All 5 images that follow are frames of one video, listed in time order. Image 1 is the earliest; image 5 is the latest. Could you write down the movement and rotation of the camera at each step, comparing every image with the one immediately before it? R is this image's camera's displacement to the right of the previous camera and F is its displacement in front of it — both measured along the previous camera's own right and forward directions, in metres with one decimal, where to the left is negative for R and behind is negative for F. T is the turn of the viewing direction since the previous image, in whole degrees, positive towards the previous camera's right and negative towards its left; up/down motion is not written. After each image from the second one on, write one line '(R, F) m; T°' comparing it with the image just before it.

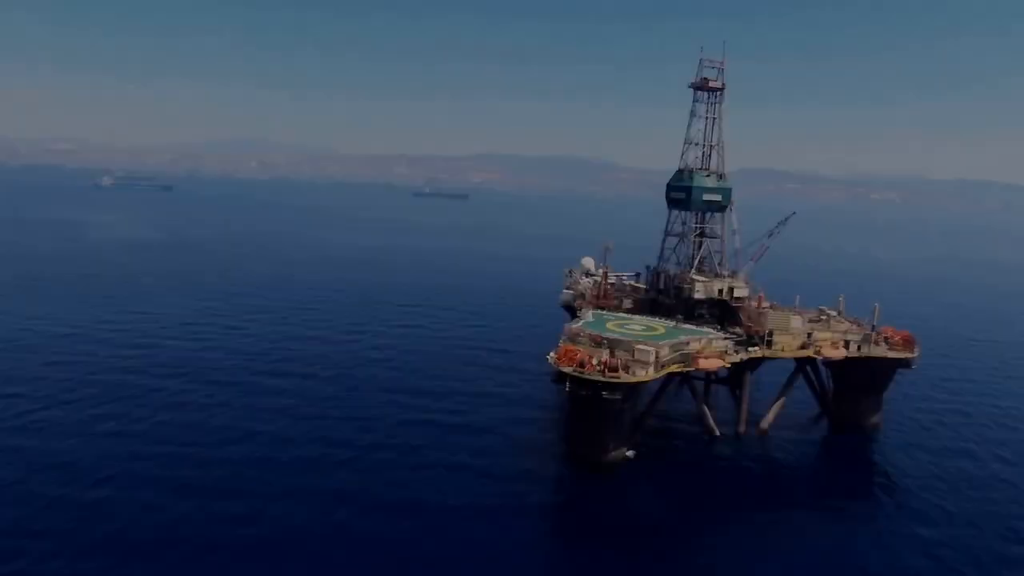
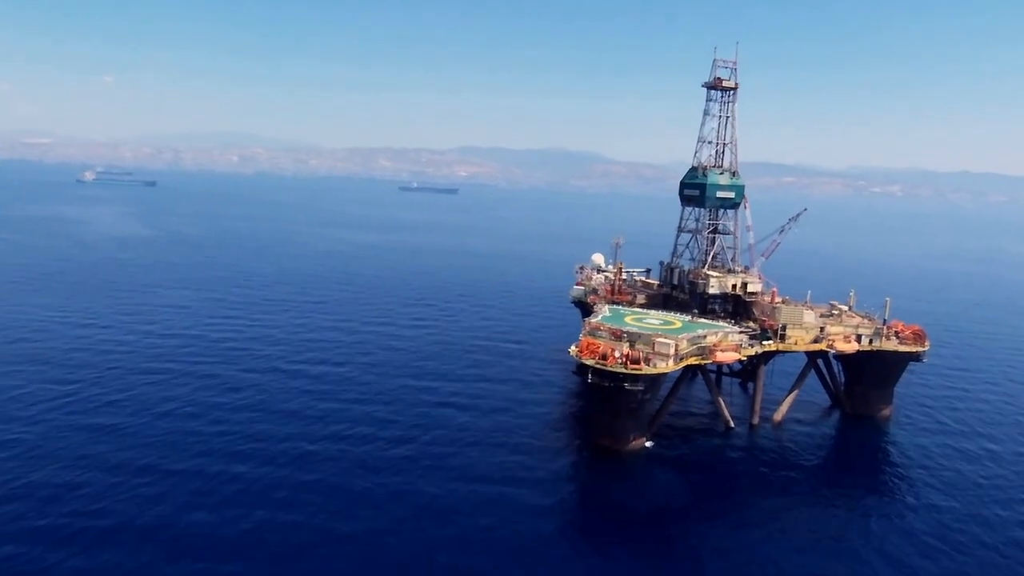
(-1.0, -0.8) m; 0°
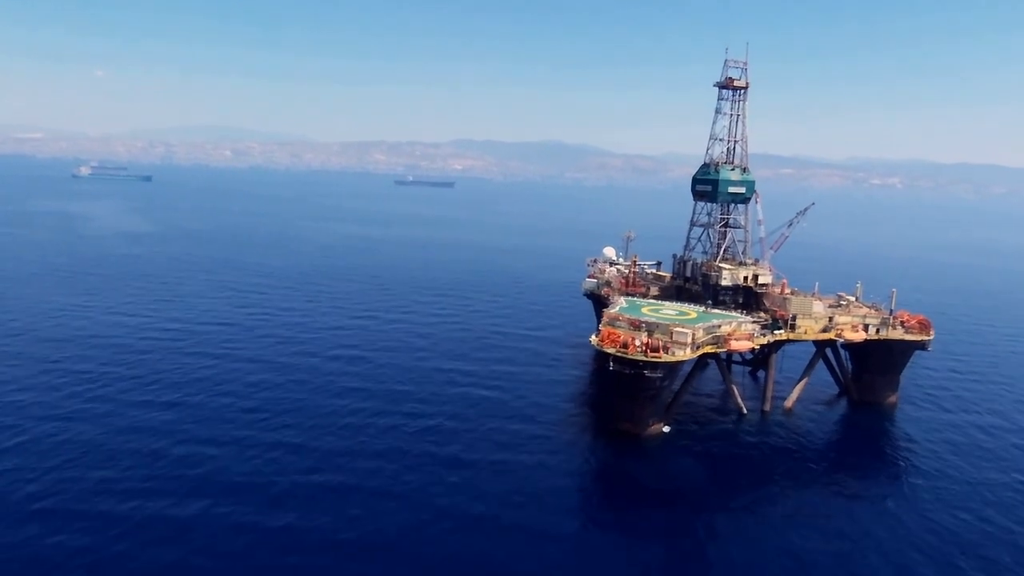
(-1.2, -1.5) m; 0°
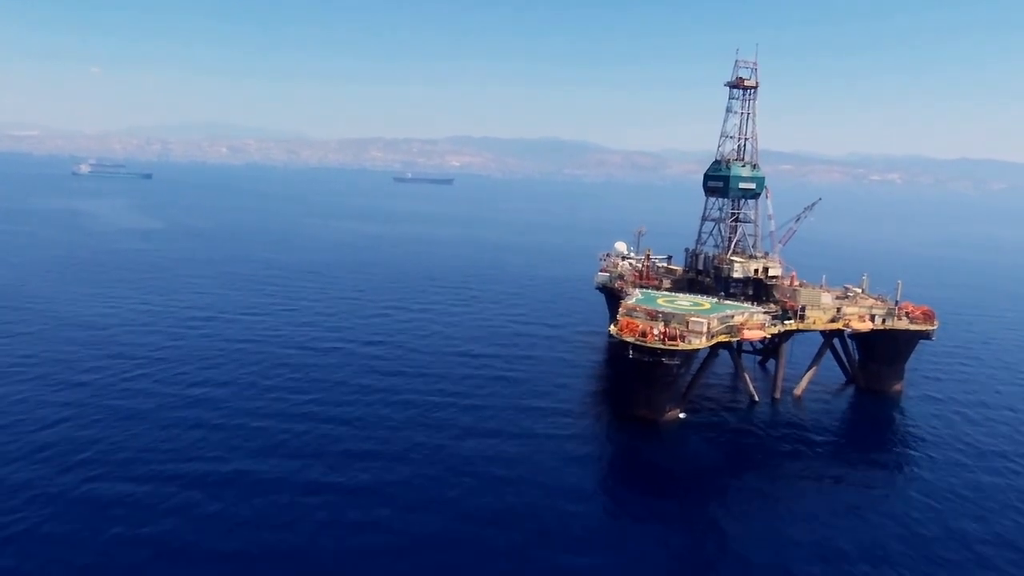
(-1.2, -1.5) m; 0°
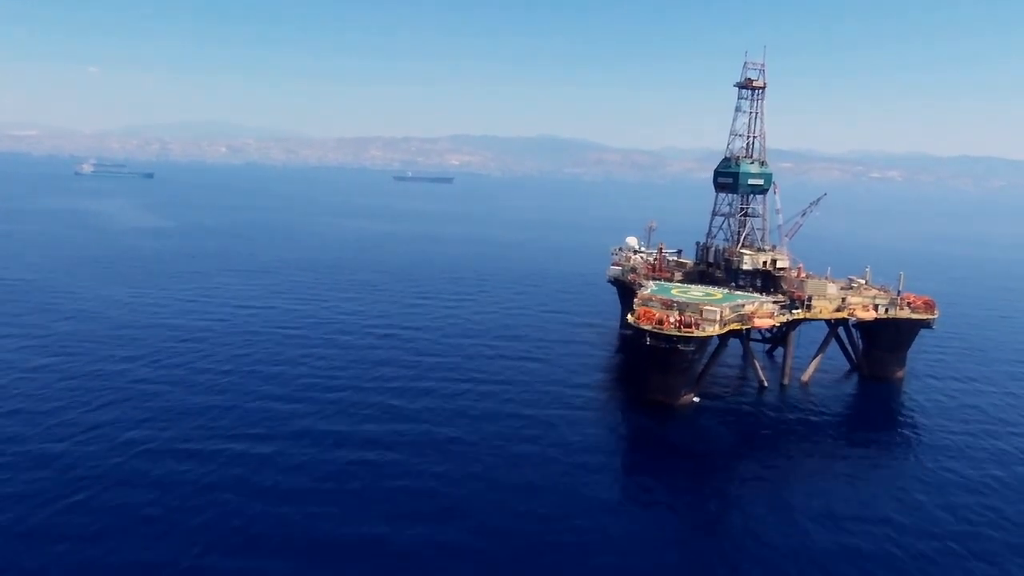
(-1.3, -2.0) m; 0°
